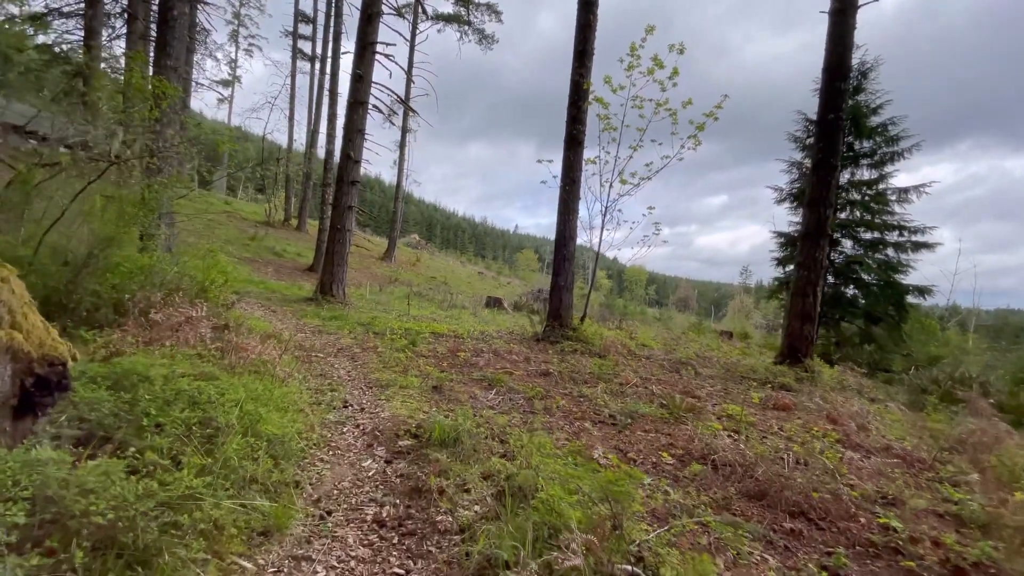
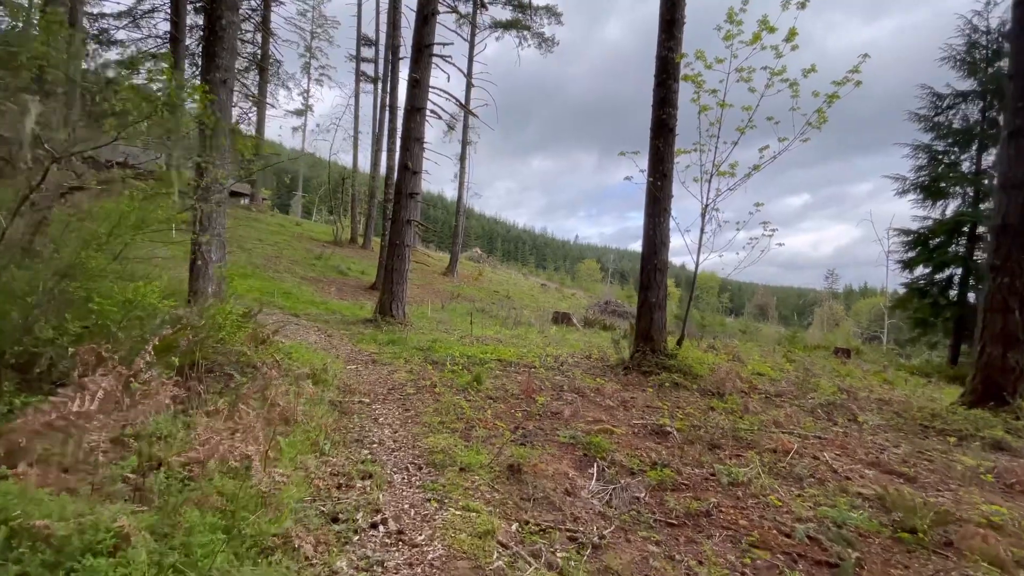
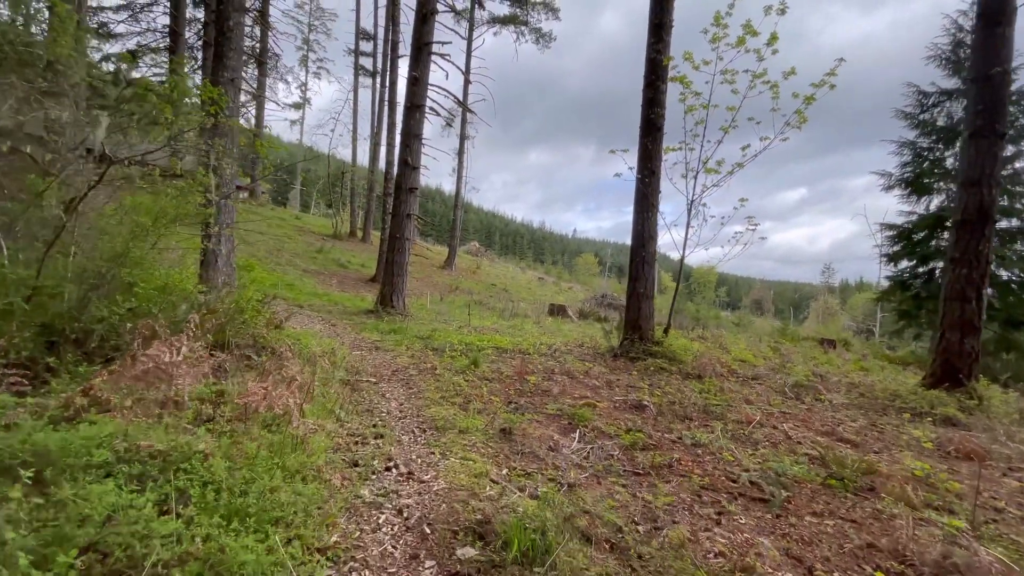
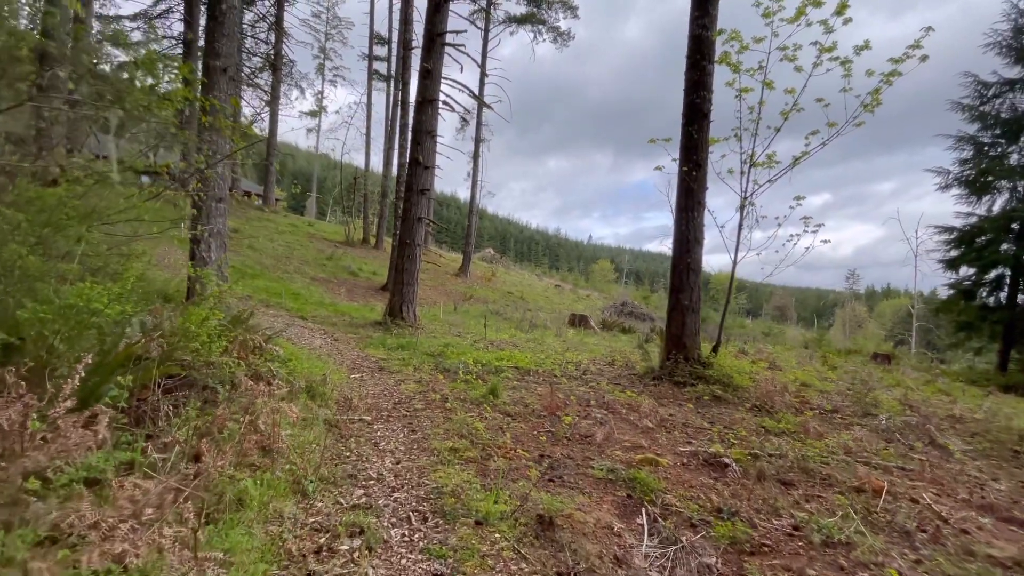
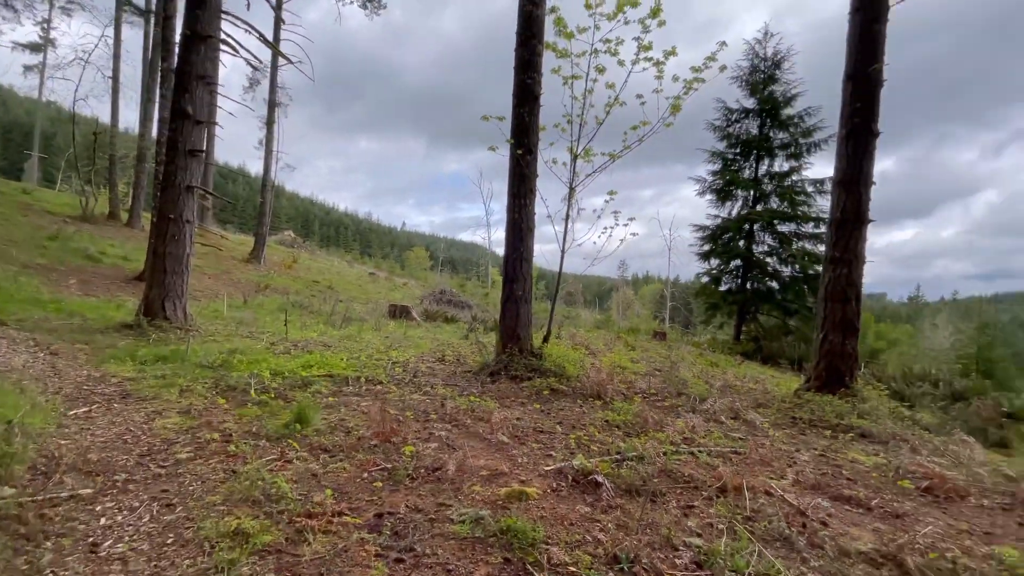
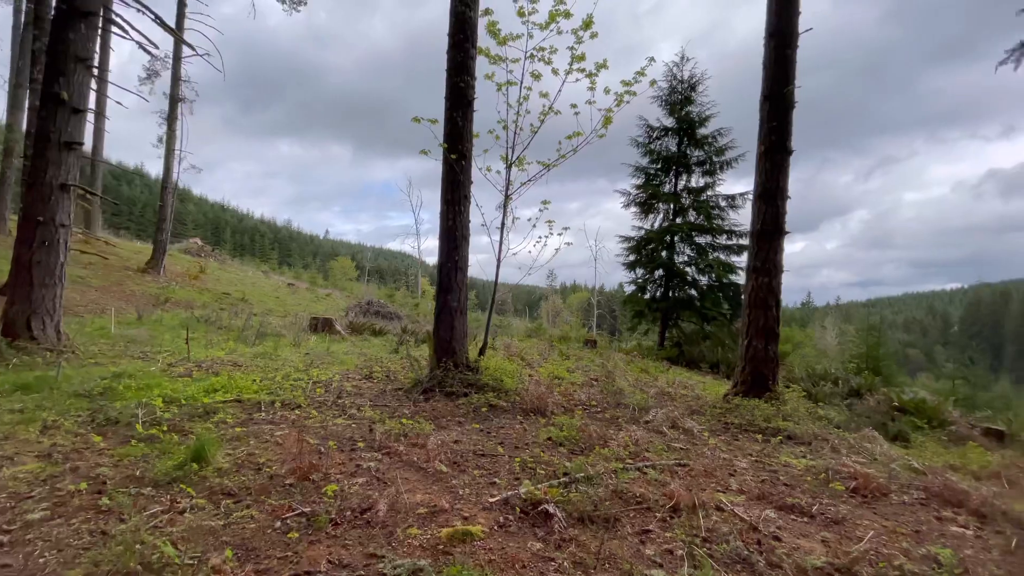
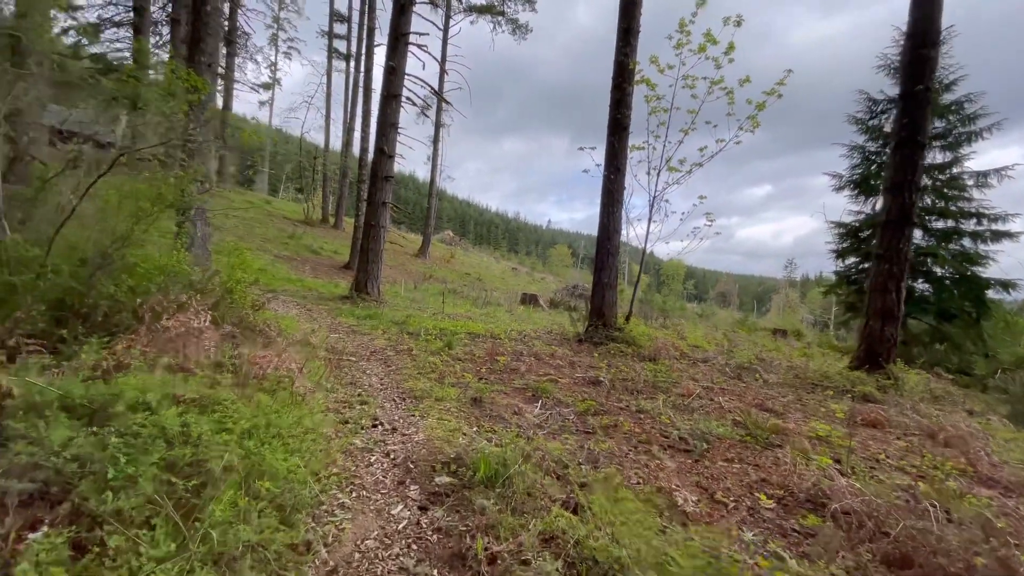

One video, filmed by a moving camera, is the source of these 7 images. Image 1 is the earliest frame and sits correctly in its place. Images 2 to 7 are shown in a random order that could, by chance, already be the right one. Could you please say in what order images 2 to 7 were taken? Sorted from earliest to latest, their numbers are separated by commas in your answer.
7, 3, 2, 4, 5, 6
